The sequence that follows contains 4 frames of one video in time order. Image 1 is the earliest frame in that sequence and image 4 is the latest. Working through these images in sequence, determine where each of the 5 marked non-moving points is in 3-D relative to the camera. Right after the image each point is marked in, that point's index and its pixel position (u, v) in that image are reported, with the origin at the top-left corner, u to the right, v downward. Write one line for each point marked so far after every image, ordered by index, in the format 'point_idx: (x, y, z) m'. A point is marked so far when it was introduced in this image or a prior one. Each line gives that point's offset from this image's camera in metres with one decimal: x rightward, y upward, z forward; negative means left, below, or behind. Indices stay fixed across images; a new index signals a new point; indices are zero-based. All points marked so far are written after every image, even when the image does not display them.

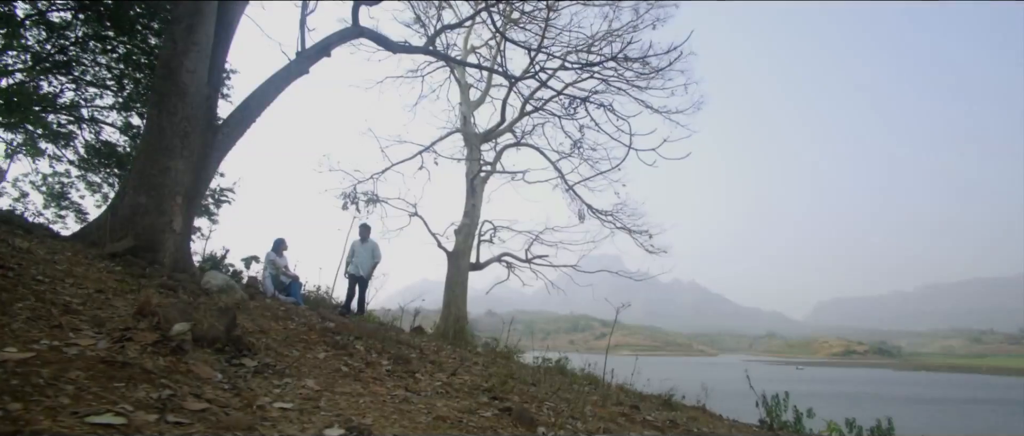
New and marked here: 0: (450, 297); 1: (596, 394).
0: (-1.3, -1.7, +13.8) m
1: (+1.0, -2.1, +7.7) m
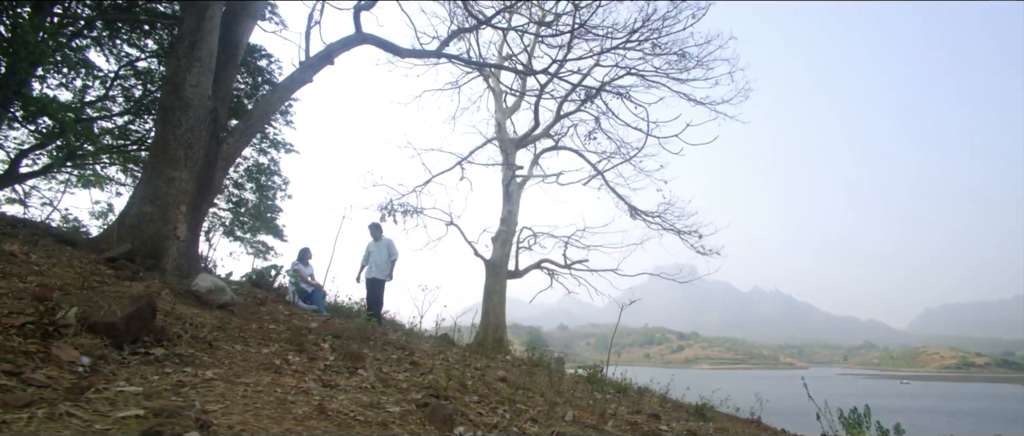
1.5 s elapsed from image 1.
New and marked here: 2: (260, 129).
0: (-0.5, -1.9, +13.6) m
1: (+1.1, -2.1, +7.3) m
2: (-2.9, +1.0, +7.4) m
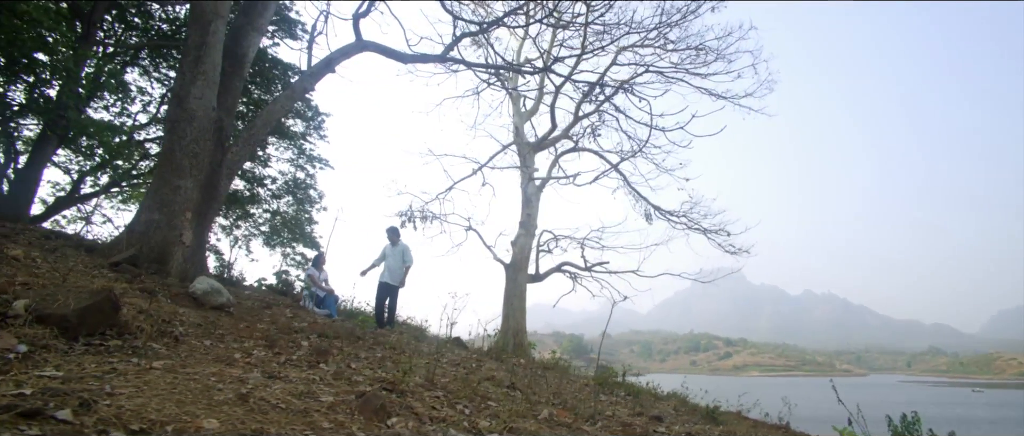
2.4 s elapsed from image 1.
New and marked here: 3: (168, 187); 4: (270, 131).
0: (-0.1, -1.9, +13.6) m
1: (+1.1, -2.1, +7.2) m
2: (-2.9, +1.0, +7.6) m
3: (-3.7, +0.3, +6.9) m
4: (-2.9, +1.0, +7.7) m
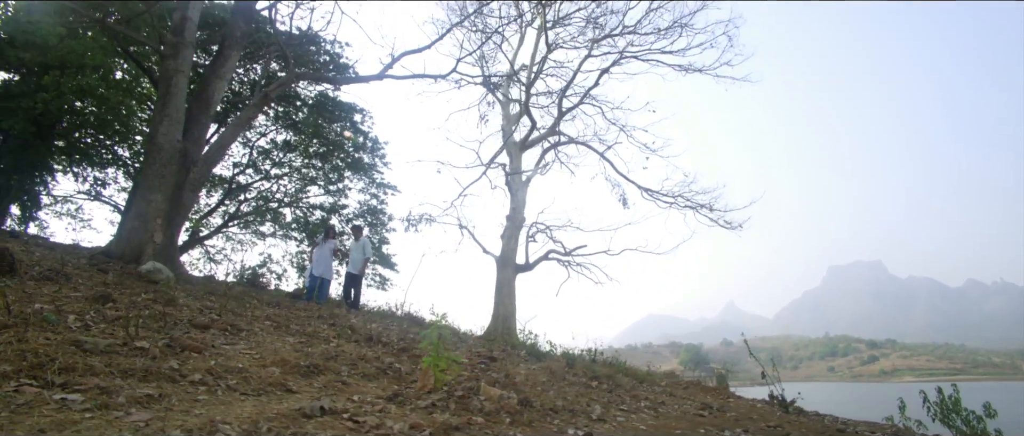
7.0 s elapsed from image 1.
0: (-0.3, -1.9, +15.2) m
1: (-0.4, -1.8, +8.6) m
2: (-4.5, +0.9, +10.0) m
3: (-5.4, +0.2, +9.3) m
4: (-4.5, +1.0, +10.0) m
